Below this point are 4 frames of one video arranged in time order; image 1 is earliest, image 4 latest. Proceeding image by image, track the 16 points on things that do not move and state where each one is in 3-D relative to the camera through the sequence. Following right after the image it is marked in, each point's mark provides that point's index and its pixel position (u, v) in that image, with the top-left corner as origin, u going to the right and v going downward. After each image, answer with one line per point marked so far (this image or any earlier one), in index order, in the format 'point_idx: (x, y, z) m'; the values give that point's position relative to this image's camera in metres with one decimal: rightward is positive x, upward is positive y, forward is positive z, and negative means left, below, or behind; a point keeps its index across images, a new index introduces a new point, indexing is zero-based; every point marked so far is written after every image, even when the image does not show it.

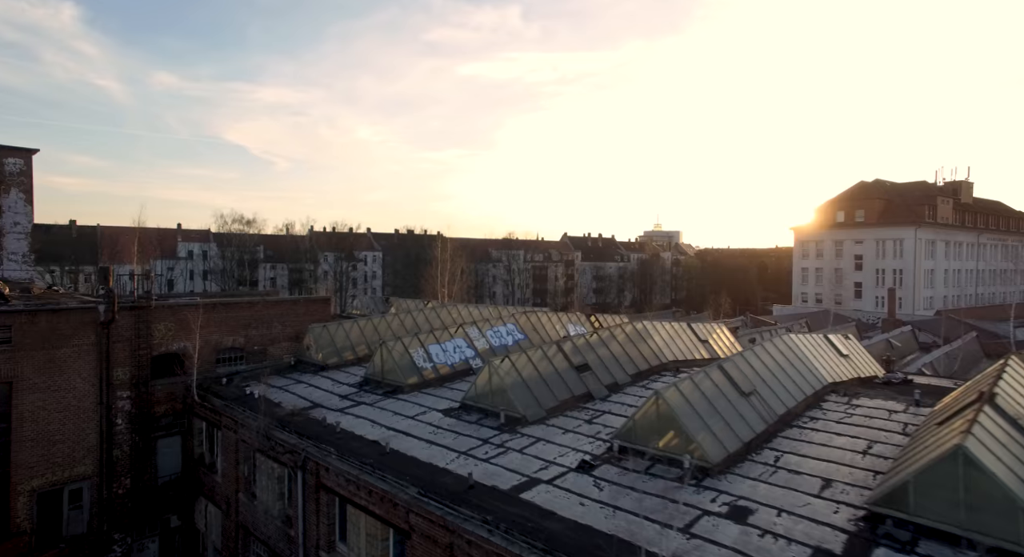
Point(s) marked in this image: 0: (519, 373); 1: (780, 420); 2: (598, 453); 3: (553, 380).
0: (+0.2, -2.5, +16.9) m
1: (+6.2, -3.2, +14.4) m
2: (+1.8, -3.7, +13.5) m
3: (+1.1, -2.8, +17.4) m
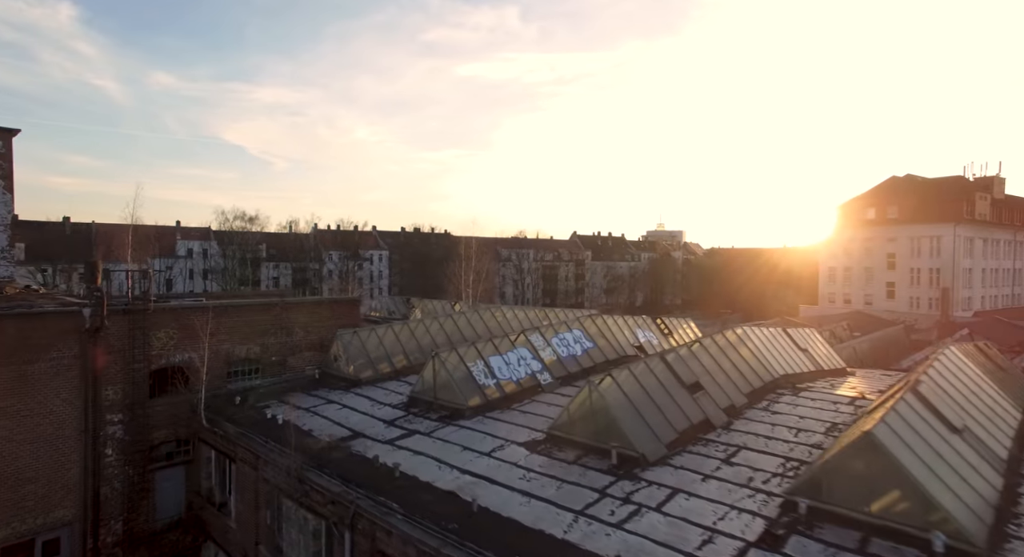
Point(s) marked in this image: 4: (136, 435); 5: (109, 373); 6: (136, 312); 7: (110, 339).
0: (+2.3, -2.4, +13.1) m
1: (+8.3, -3.1, +10.6) m
2: (+4.0, -3.6, +9.6) m
3: (+3.3, -2.7, +13.6) m
4: (-10.0, -4.2, +16.8) m
5: (-10.5, -2.5, +16.4) m
6: (-10.1, -0.9, +16.8) m
7: (-10.5, -1.6, +16.4) m
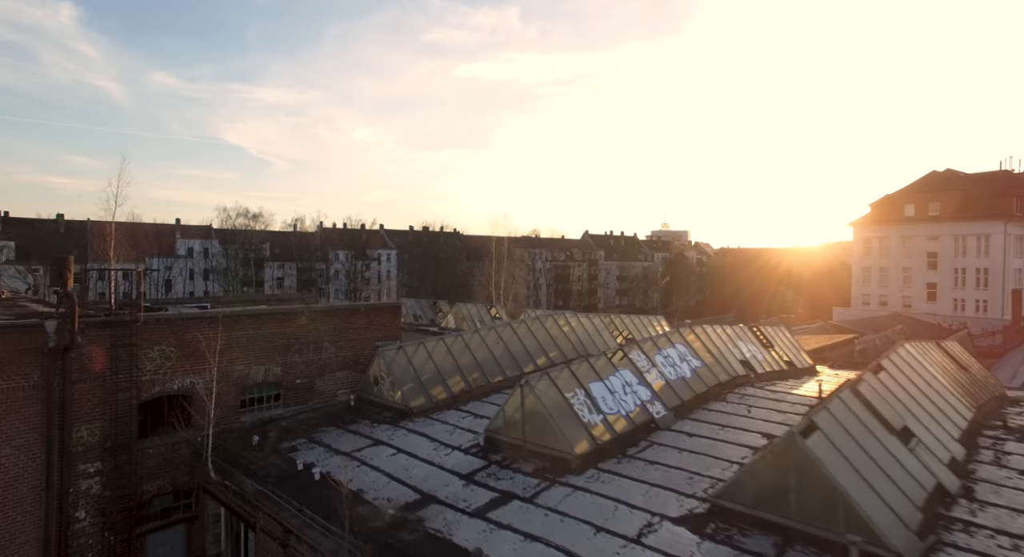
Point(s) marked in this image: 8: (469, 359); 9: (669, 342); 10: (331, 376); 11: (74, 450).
0: (+4.6, -2.5, +8.8) m
1: (+10.6, -3.2, +6.3) m
2: (+6.2, -3.6, +5.4) m
3: (+5.5, -2.7, +9.3) m
4: (-7.8, -4.2, +12.5) m
5: (-8.3, -2.5, +12.1) m
6: (-7.8, -0.9, +12.6) m
7: (-8.2, -1.6, +12.1) m
8: (-1.2, -2.3, +17.6) m
9: (+4.1, -1.7, +16.3) m
10: (-4.7, -2.5, +16.4) m
11: (-8.3, -3.3, +12.0) m
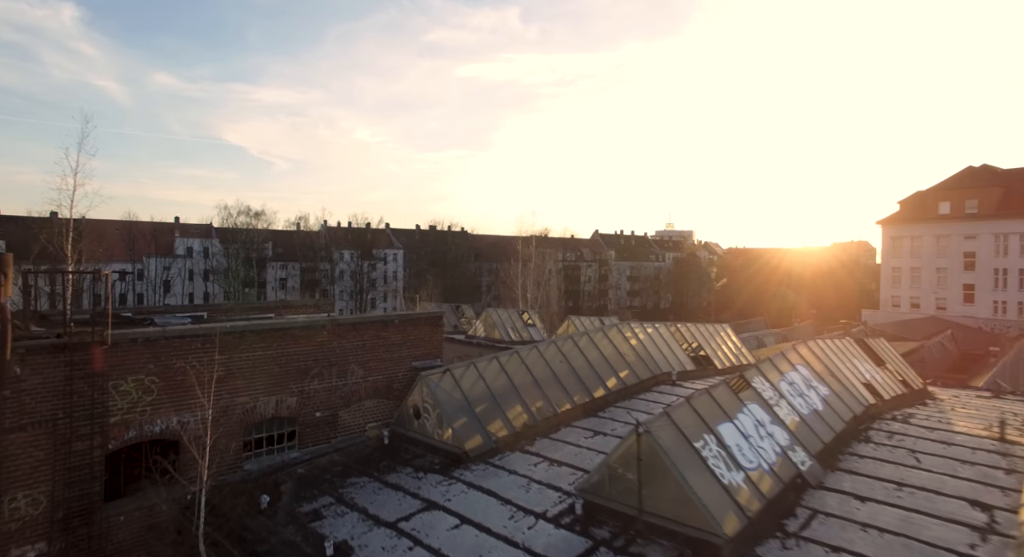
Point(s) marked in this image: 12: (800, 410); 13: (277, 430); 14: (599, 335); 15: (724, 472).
0: (+6.2, -2.5, +5.3) m
1: (+12.1, -3.2, +2.8) m
2: (+7.8, -3.7, +1.8) m
3: (+7.1, -2.8, +5.8) m
4: (-6.2, -4.3, +9.0) m
5: (-6.7, -2.6, +8.6) m
6: (-6.2, -1.0, +9.1) m
7: (-6.7, -1.7, +8.6) m
8: (+0.4, -2.3, +14.1) m
9: (+5.7, -1.8, +12.8) m
10: (-3.1, -2.6, +12.9) m
11: (-6.8, -3.3, +8.5) m
12: (+5.3, -2.4, +11.5) m
13: (-4.4, -2.8, +11.8) m
14: (+2.4, -1.5, +17.0) m
15: (+3.0, -2.8, +9.0) m
